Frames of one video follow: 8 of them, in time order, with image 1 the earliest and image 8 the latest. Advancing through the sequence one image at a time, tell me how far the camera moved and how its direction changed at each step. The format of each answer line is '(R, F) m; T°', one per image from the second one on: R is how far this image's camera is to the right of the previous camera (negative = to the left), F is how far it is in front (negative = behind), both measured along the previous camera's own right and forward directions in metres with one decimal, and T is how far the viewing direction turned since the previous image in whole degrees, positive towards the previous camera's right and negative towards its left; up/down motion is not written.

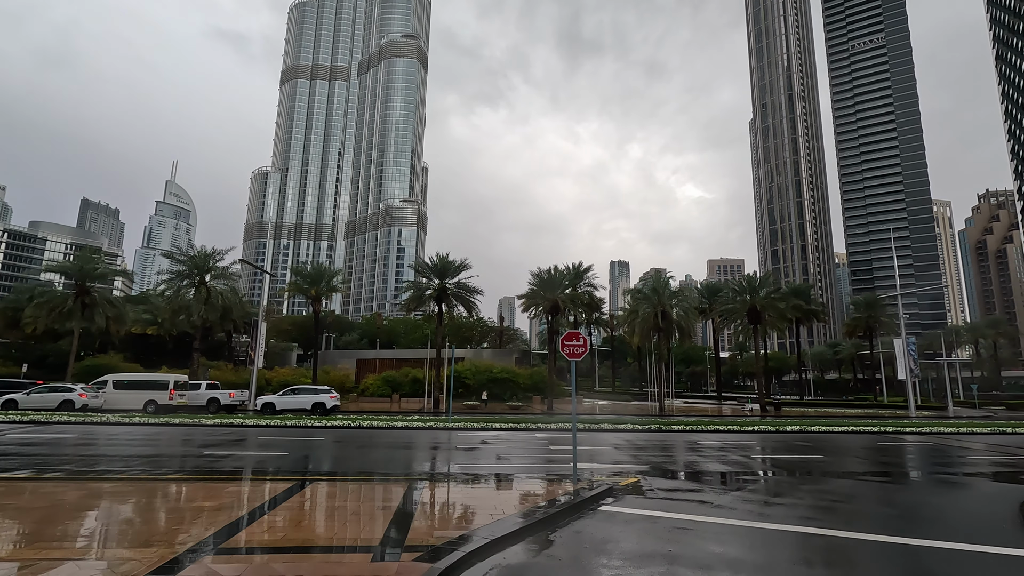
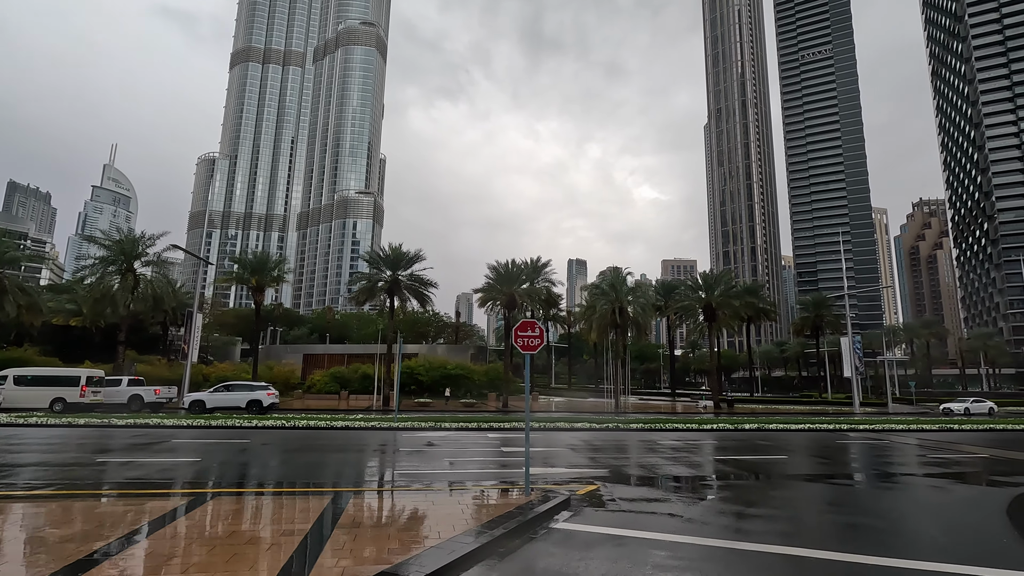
(+0.1, +1.0) m; +4°
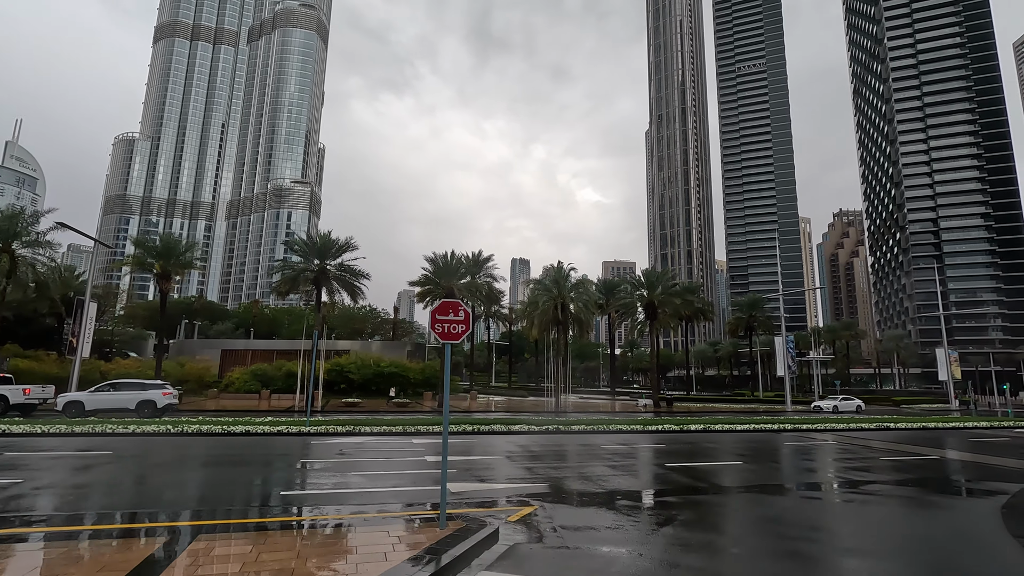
(+0.3, +1.5) m; +6°
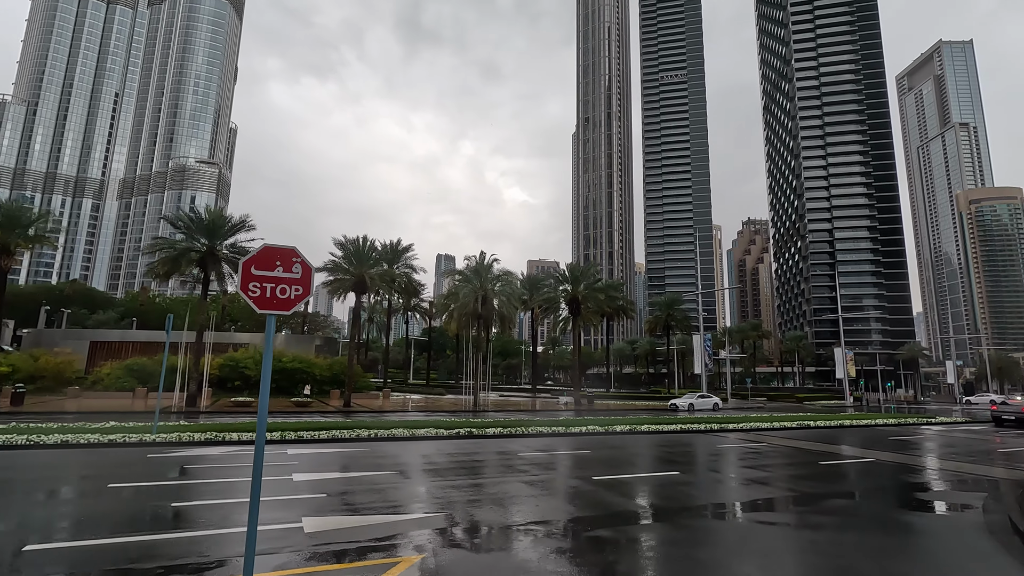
(+0.4, +1.9) m; +8°
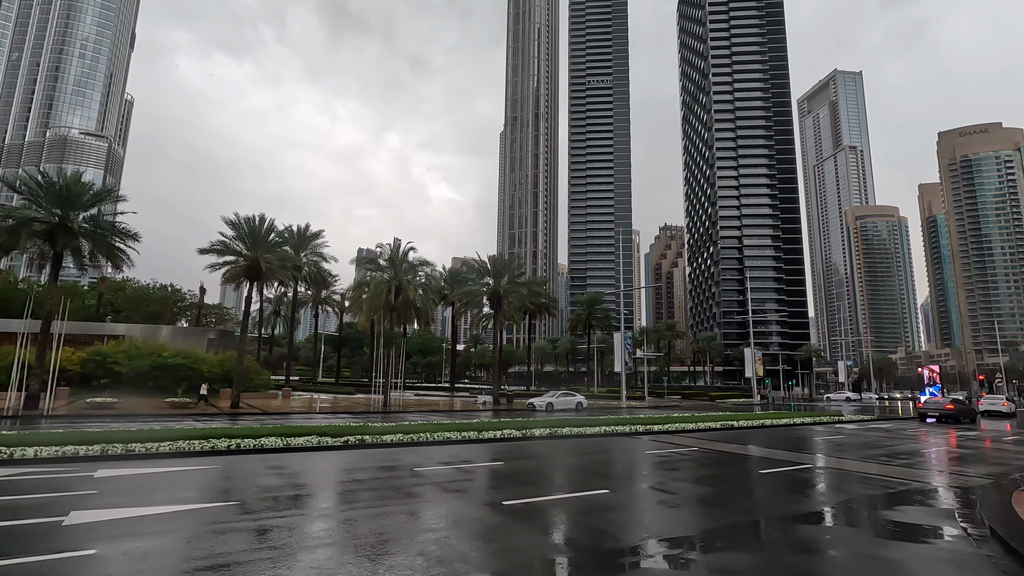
(+0.4, +1.8) m; +8°
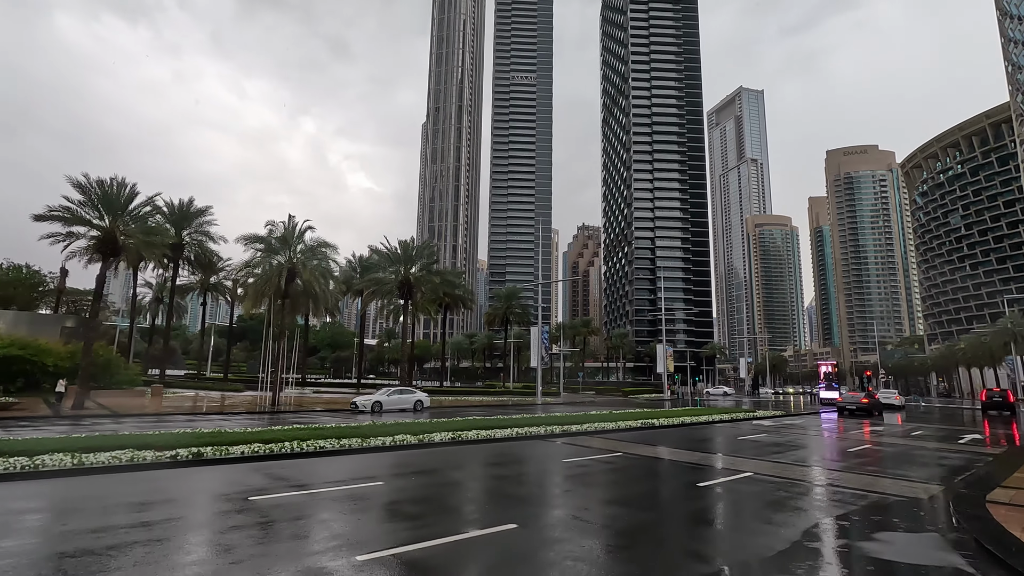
(+0.4, +2.0) m; +9°
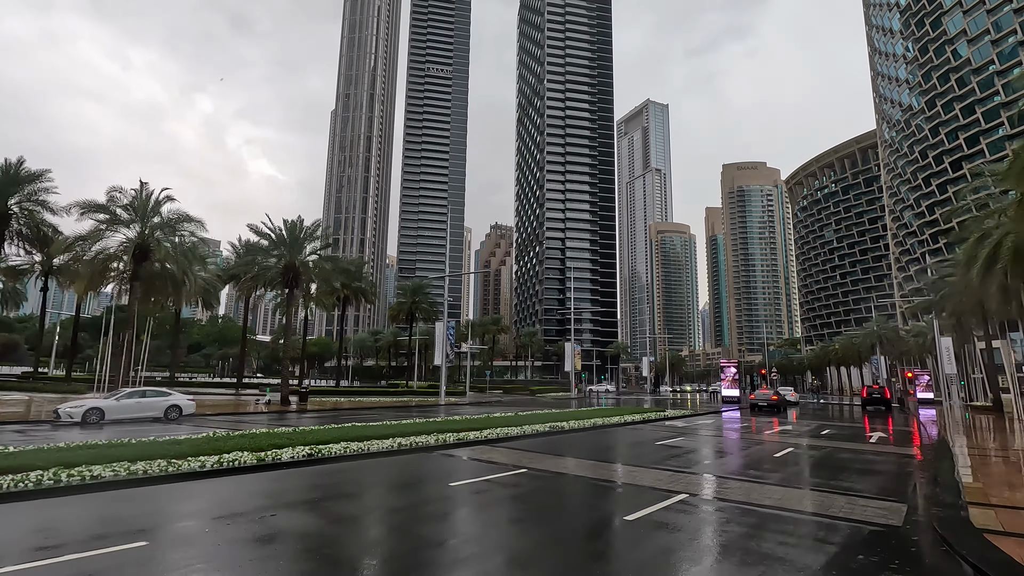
(+0.5, +2.2) m; +9°
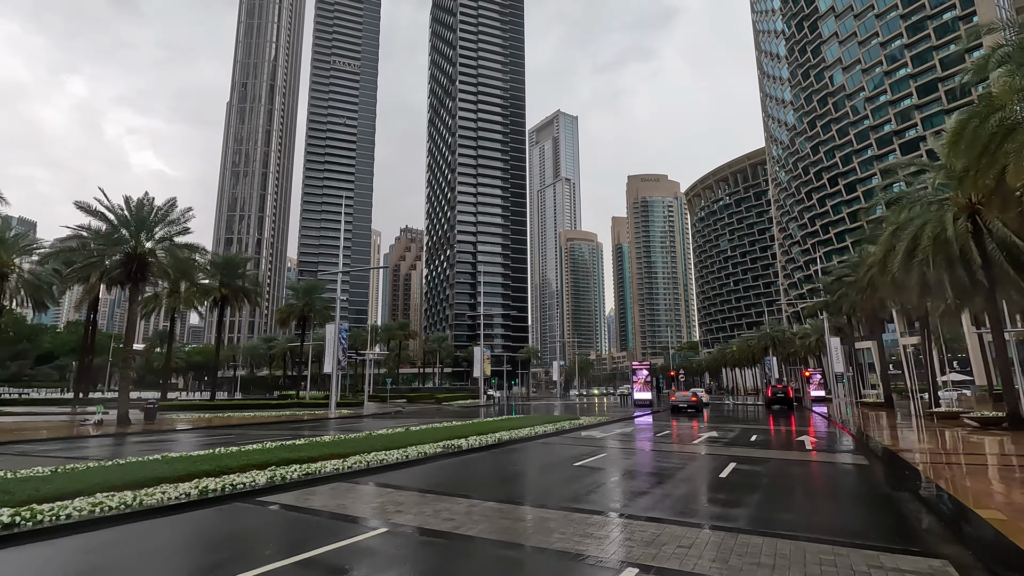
(+0.6, +2.8) m; +9°
